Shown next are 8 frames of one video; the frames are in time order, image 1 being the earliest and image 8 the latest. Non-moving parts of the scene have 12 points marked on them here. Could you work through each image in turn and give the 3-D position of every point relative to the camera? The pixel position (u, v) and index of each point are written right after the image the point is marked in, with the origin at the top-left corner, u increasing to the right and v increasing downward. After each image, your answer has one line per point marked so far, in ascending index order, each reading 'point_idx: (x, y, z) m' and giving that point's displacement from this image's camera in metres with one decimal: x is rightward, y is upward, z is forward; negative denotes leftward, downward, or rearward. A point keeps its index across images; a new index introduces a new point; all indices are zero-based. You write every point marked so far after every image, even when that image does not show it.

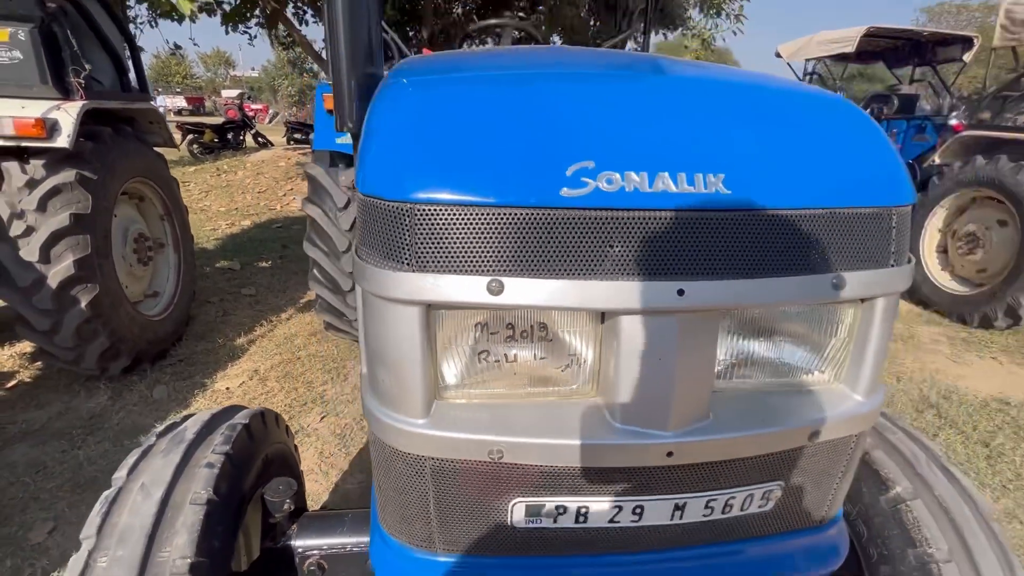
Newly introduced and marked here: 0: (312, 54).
0: (-4.6, +5.4, +11.2) m
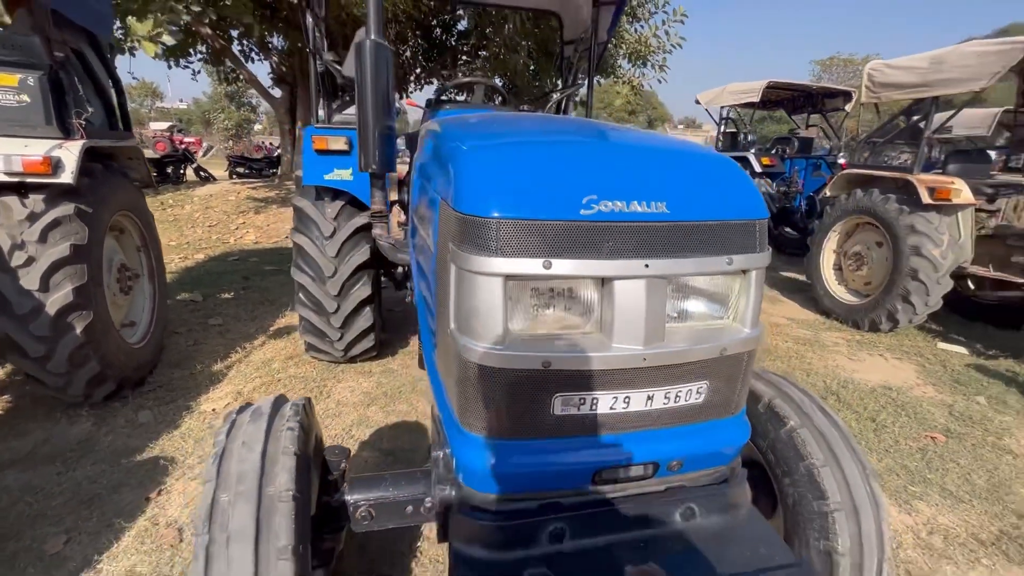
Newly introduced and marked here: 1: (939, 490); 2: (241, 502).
0: (-5.9, +4.6, +11.3) m
1: (+2.4, -1.1, +2.7) m
2: (-0.7, -0.5, +1.2) m
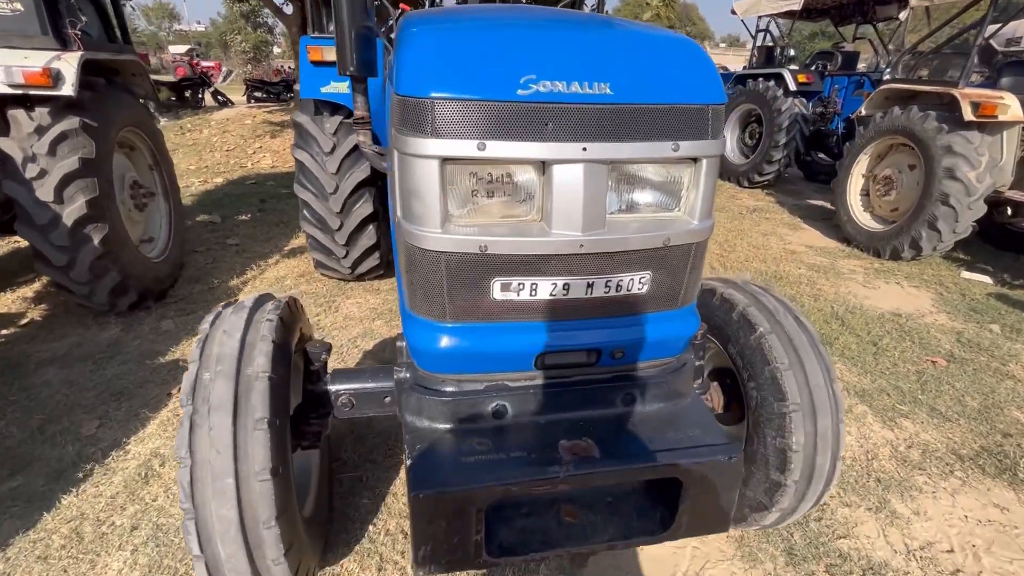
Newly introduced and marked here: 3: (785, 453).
0: (-5.4, +6.4, +10.9) m
1: (+2.4, -0.7, +2.7) m
2: (-0.8, -0.3, +1.3) m
3: (+0.9, -0.5, +1.6) m
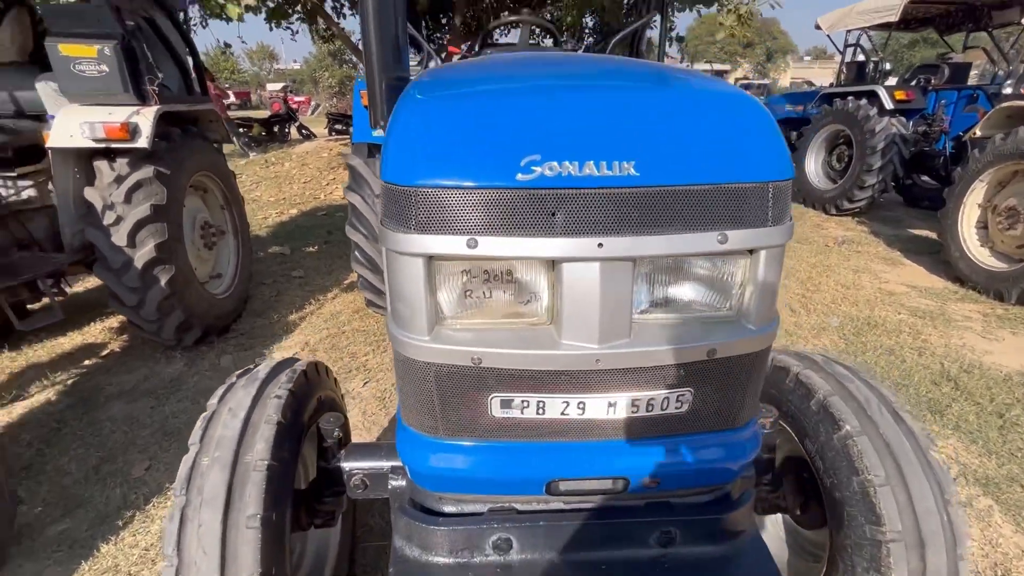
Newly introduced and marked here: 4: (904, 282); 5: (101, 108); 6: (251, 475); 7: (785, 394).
0: (-3.9, +5.8, +11.6) m
1: (+2.6, -1.0, +2.2) m
2: (-0.7, -0.5, +1.2) m
3: (+0.9, -0.8, +1.2) m
4: (+3.8, +0.1, +4.7) m
5: (-2.5, +1.1, +2.9) m
6: (-0.7, -0.5, +1.2) m
7: (+0.9, -0.3, +1.5) m
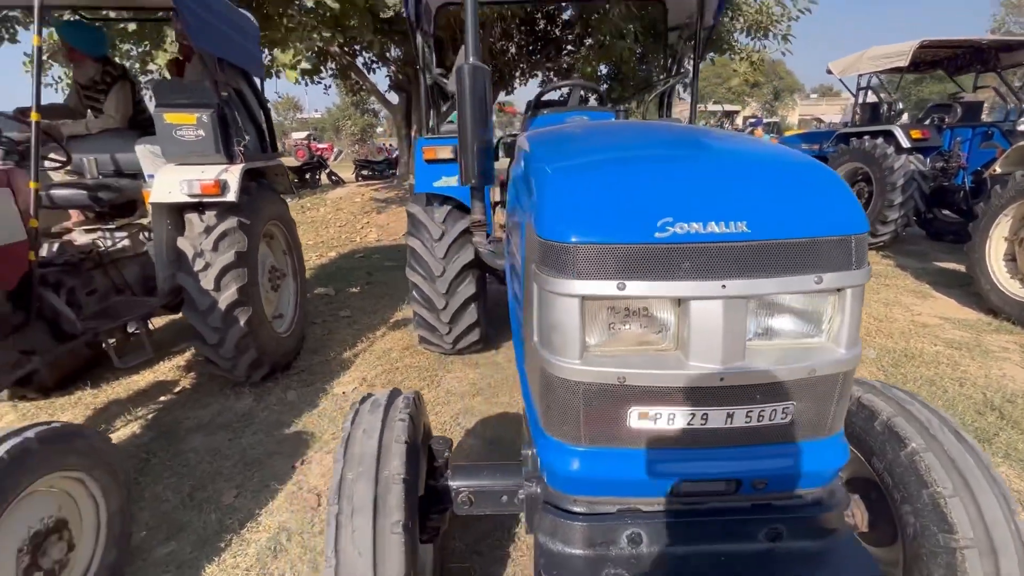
0: (-3.3, +4.8, +12.3) m
1: (+2.9, -1.1, +2.2) m
2: (-0.4, -0.6, +1.4) m
3: (+1.2, -0.9, +1.3) m
4: (+4.2, -0.3, +4.8) m
5: (-2.1, +0.8, +3.2) m
6: (-0.4, -0.6, +1.4) m
7: (+1.2, -0.5, +1.7) m
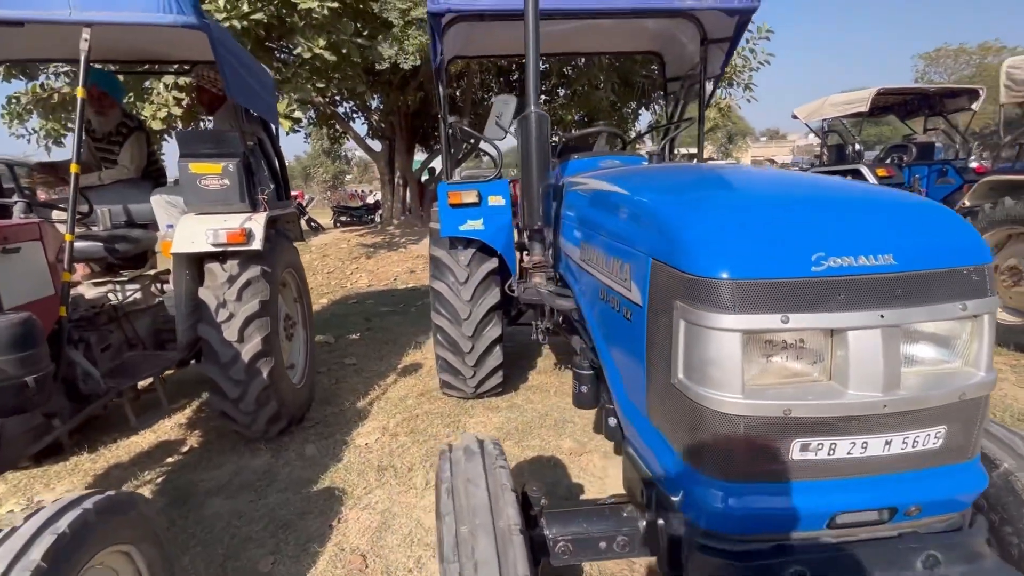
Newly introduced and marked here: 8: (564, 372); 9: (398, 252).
0: (-3.8, +3.7, +12.5) m
1: (+3.2, -1.2, +2.3) m
2: (-0.1, -0.7, +1.4) m
3: (+1.6, -0.9, +1.4) m
4: (+4.3, -0.5, +5.0) m
5: (-1.9, +0.5, +3.2) m
6: (0.0, -0.7, +1.4) m
7: (+1.5, -0.6, +1.7) m
8: (+0.5, -0.8, +4.6) m
9: (-2.4, +0.8, +10.0) m
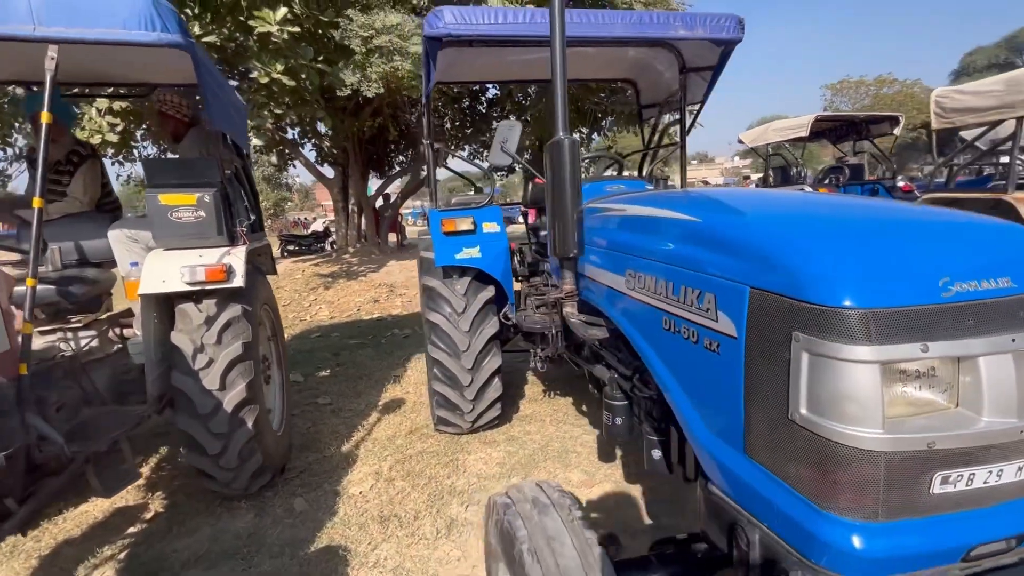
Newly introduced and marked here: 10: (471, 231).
0: (-4.9, +2.9, +12.1) m
1: (+3.4, -1.3, +2.5) m
2: (+0.2, -0.8, +1.2) m
3: (+1.9, -1.0, +1.4) m
4: (+4.2, -0.6, +5.3) m
5: (-1.9, +0.2, +2.9) m
6: (+0.3, -0.8, +1.2) m
7: (+1.7, -0.6, +1.8) m
8: (+0.4, -1.0, +4.5) m
9: (-3.1, +0.1, +9.6) m
10: (-0.3, +0.4, +3.4) m
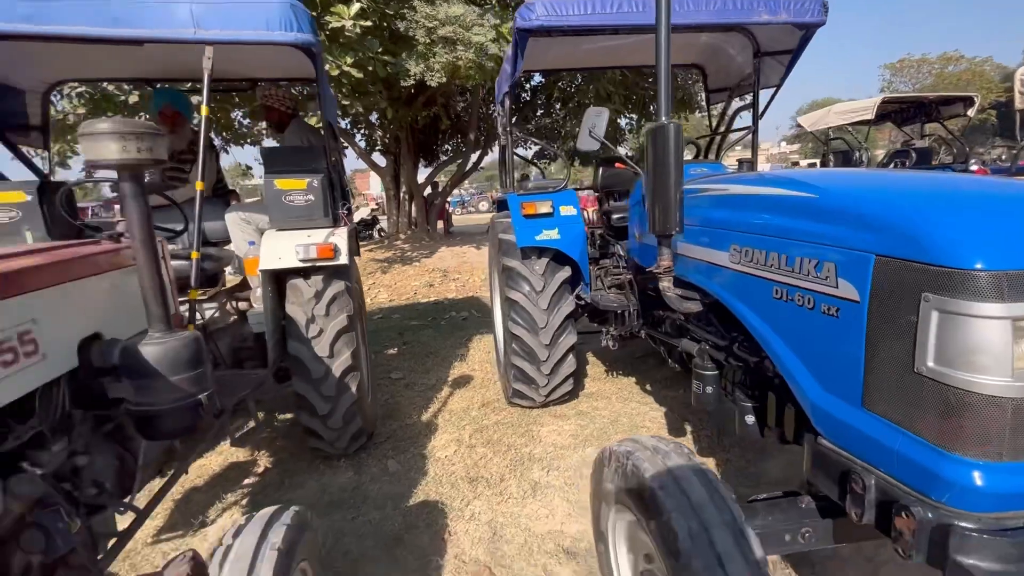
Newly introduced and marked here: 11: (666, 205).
0: (-3.7, +3.3, +12.5) m
1: (+3.8, -1.2, +2.5) m
2: (+0.6, -0.7, +1.4) m
3: (+2.3, -0.9, +1.5) m
4: (+4.8, -0.5, +5.2) m
5: (-1.4, +0.4, +3.2) m
6: (+0.7, -0.7, +1.4) m
7: (+2.1, -0.5, +1.8) m
8: (+1.0, -0.9, +4.7) m
9: (-2.1, +0.5, +10.0) m
10: (+0.3, +0.6, +3.6) m
11: (+0.7, +0.4, +2.2) m
